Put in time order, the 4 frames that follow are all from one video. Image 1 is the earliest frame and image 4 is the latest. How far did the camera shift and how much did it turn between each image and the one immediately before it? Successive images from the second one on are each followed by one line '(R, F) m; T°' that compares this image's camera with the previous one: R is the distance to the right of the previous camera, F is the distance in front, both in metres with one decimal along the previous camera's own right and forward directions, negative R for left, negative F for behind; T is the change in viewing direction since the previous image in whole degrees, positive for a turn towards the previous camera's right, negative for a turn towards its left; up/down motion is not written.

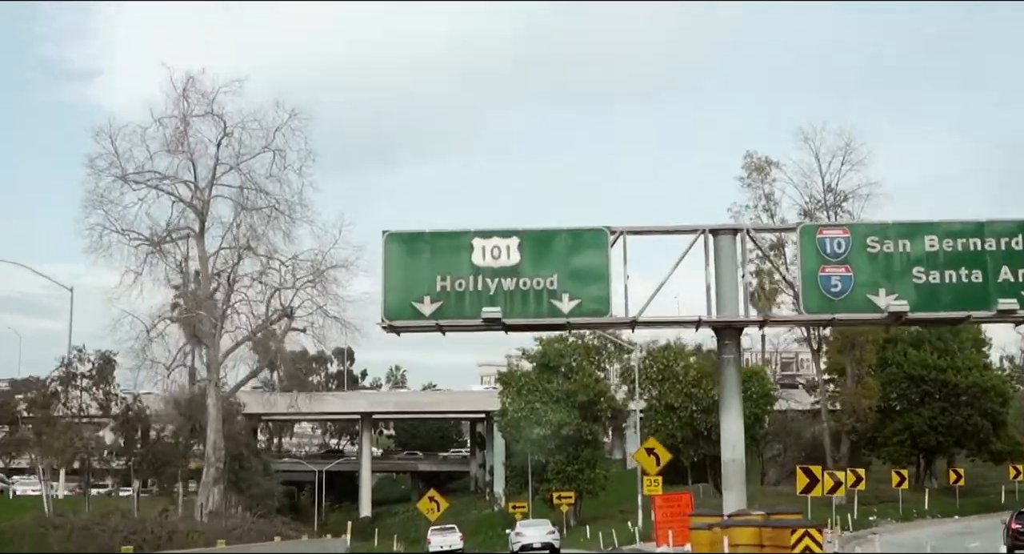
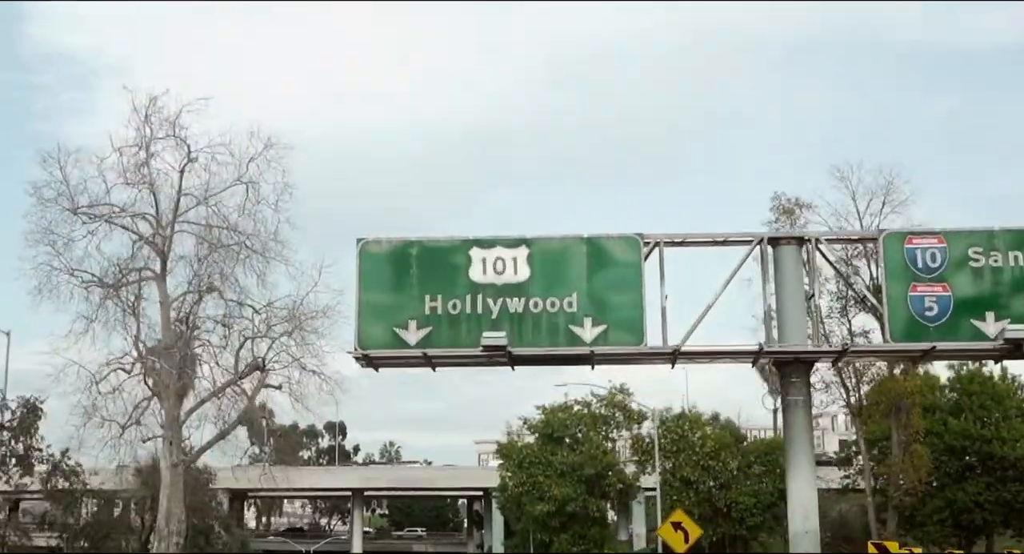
(-0.2, +8.2) m; 0°
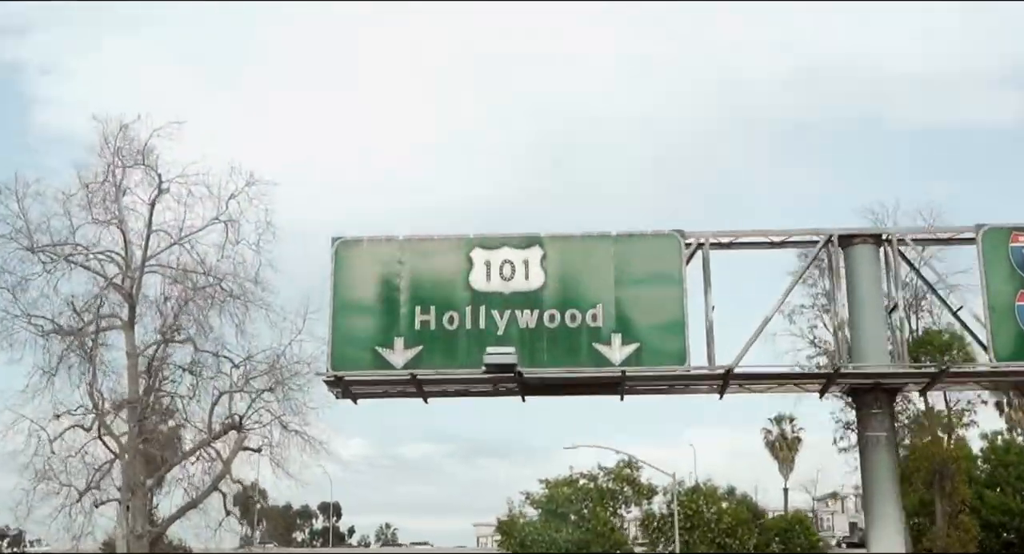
(-0.2, +5.9) m; 0°
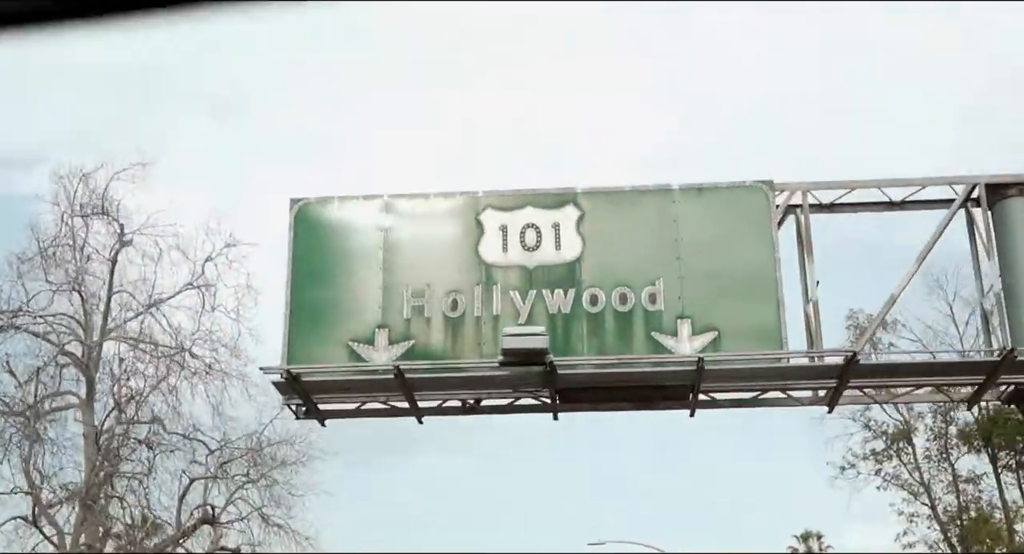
(-0.2, +7.0) m; 0°
